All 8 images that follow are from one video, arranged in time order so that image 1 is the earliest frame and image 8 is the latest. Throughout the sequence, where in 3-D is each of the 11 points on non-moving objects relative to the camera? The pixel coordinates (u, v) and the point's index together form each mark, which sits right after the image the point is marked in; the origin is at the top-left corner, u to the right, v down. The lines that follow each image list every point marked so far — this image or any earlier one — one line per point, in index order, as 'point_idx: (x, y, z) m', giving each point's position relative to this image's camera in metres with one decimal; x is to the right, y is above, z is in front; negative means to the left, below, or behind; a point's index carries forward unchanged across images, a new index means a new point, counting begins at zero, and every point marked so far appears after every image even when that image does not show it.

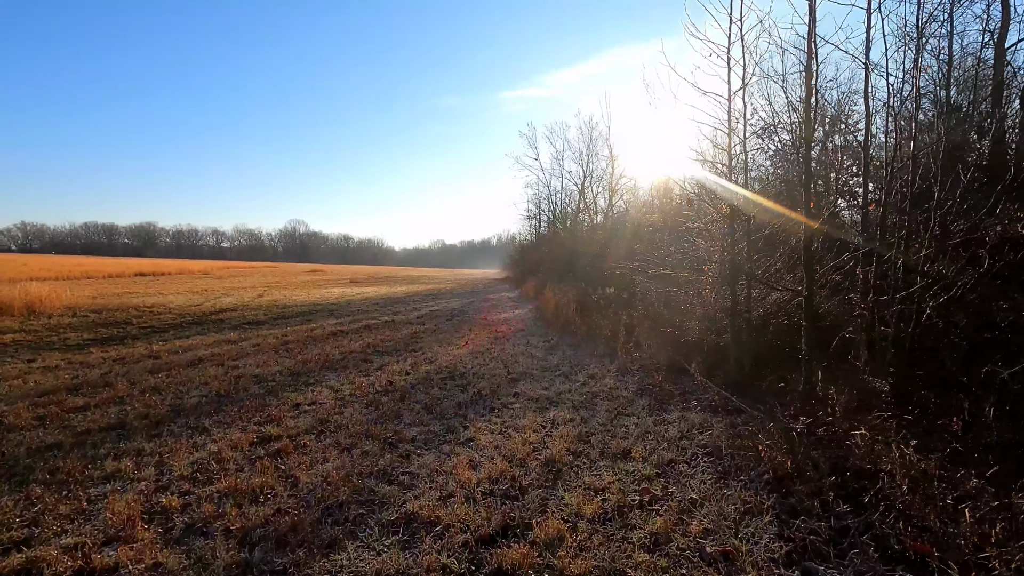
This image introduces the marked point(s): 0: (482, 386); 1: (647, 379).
0: (-0.4, -1.3, +6.9) m
1: (+1.8, -1.2, +7.0) m
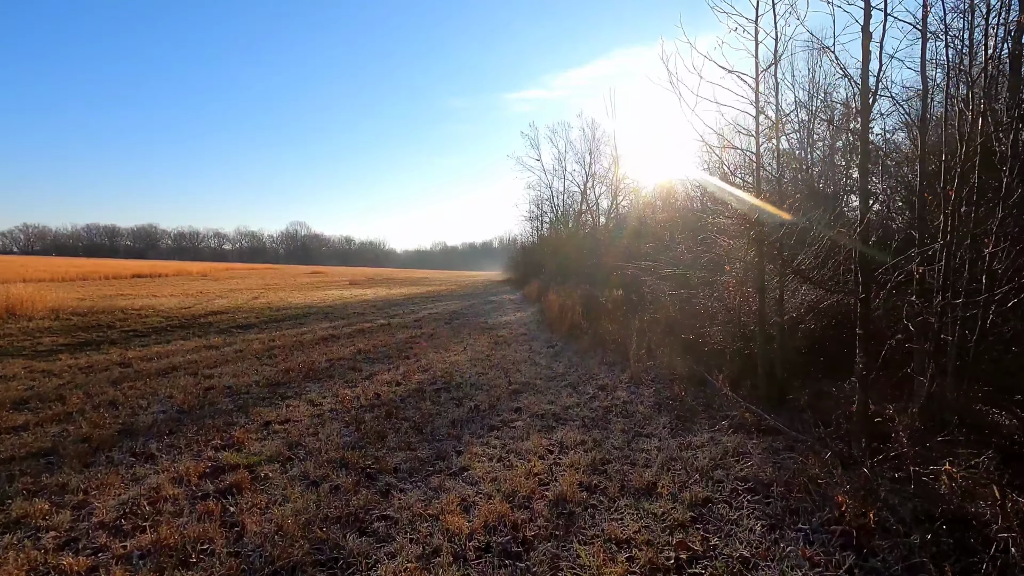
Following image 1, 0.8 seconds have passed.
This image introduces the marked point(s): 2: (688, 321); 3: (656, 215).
0: (-0.4, -1.3, +6.2) m
1: (+1.8, -1.2, +6.3) m
2: (+2.7, -0.4, +7.8) m
3: (+4.4, +2.2, +16.4) m
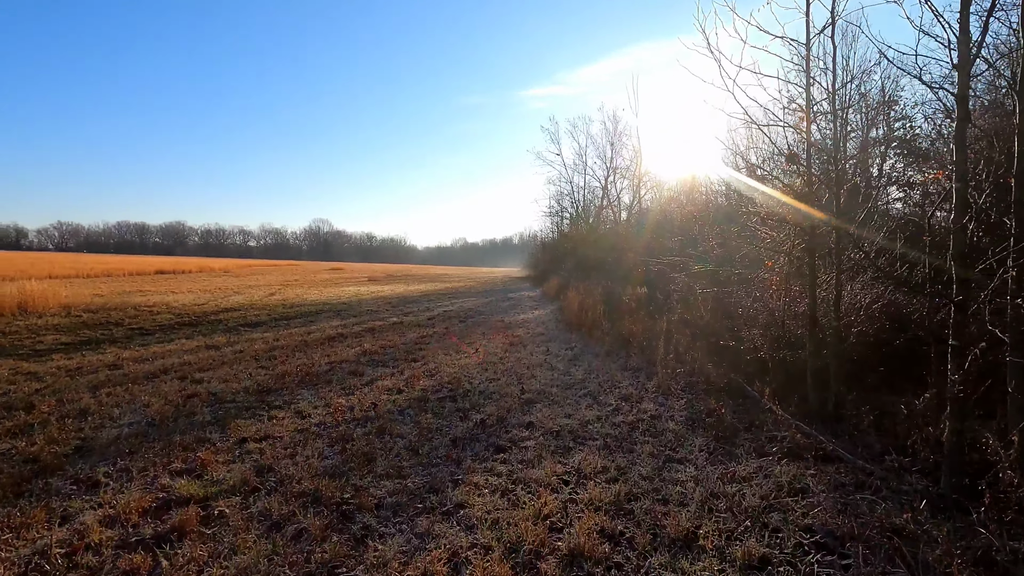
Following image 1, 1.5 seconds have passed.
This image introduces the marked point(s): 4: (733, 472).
0: (-0.2, -1.3, +5.5) m
1: (+1.9, -1.2, +5.5) m
2: (+2.9, -0.4, +7.0) m
3: (+4.9, +2.3, +15.5) m
4: (+1.6, -1.3, +3.7) m
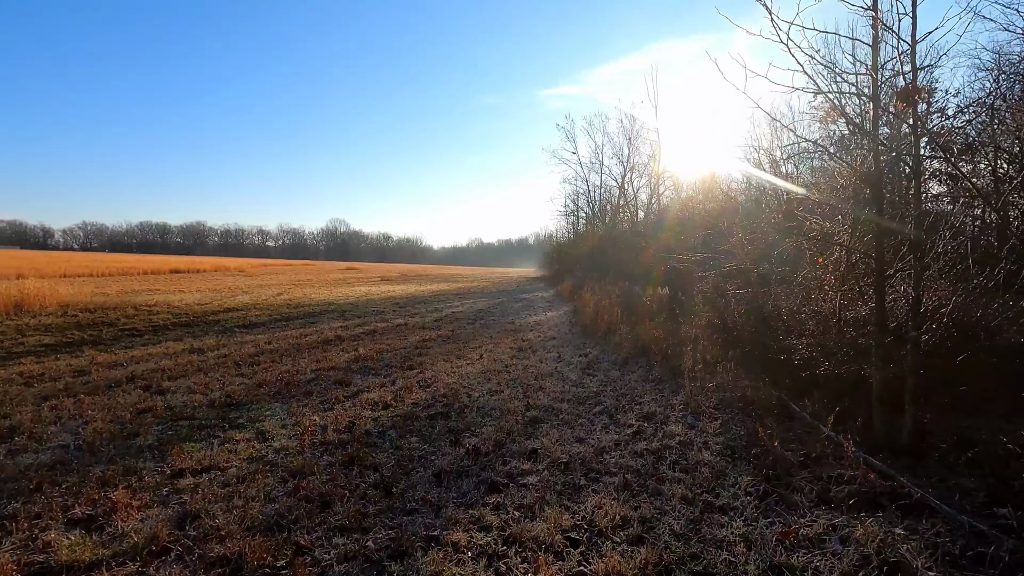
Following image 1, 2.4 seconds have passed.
0: (-0.2, -1.3, +4.7) m
1: (+1.9, -1.2, +4.6) m
2: (+3.0, -0.4, +6.1) m
3: (+5.2, +2.2, +14.5) m
4: (+1.5, -1.3, +2.8) m
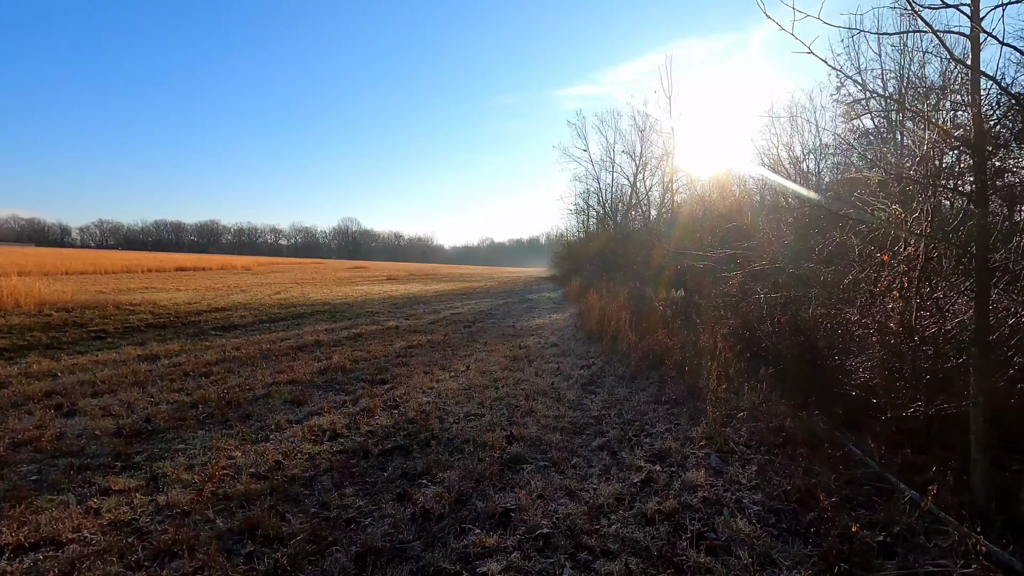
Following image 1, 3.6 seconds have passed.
0: (-0.4, -1.3, +3.6) m
1: (+1.7, -1.2, +3.5) m
2: (+2.8, -0.5, +4.9) m
3: (+5.3, +2.2, +13.2) m
4: (+1.3, -1.3, +1.7) m
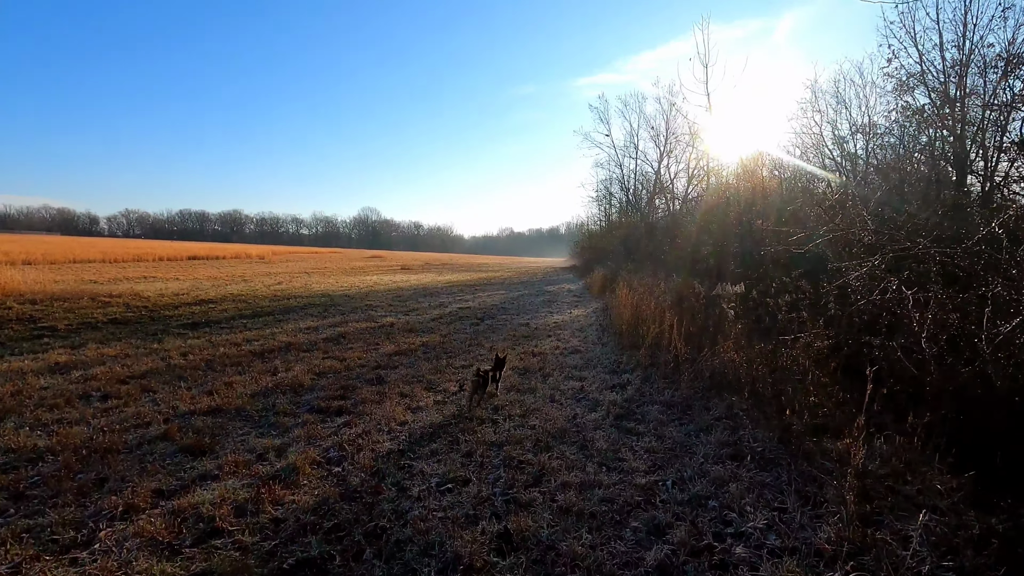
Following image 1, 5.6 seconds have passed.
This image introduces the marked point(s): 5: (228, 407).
0: (-0.5, -1.3, +1.7) m
1: (+1.7, -1.3, +1.5) m
2: (+2.8, -0.5, +2.9) m
3: (+5.6, +2.3, +11.1) m
4: (+1.1, -1.4, -0.2) m
5: (-2.6, -1.1, +4.8) m
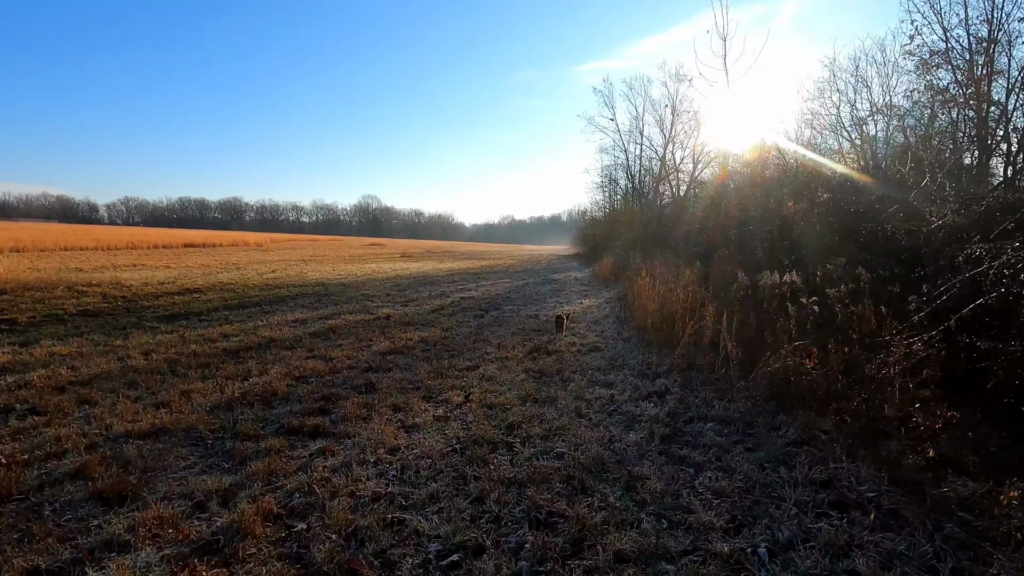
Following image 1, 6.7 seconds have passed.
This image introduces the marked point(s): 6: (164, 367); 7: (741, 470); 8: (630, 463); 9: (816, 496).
0: (-0.4, -1.3, +0.8) m
1: (+1.8, -1.3, +0.6) m
2: (+2.9, -0.4, +1.9) m
3: (+5.7, +2.5, +10.1) m
4: (+1.3, -1.4, -1.2) m
5: (-2.4, -1.0, +3.8) m
6: (-3.7, -0.8, +5.8) m
7: (+1.4, -1.1, +3.3) m
8: (+0.7, -1.1, +3.4) m
9: (+1.6, -1.1, +2.9) m
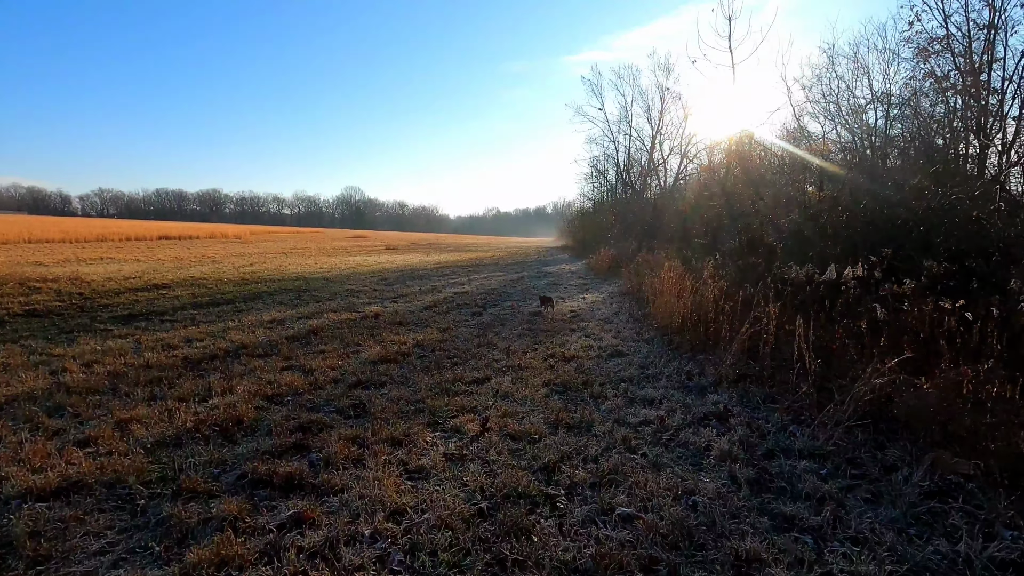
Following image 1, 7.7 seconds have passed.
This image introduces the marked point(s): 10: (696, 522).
0: (-0.1, -1.3, -0.2) m
1: (+2.1, -1.3, -0.3) m
2: (+3.2, -0.4, +1.1) m
3: (+5.7, +2.6, +9.2) m
4: (+1.6, -1.5, -2.1) m
5: (-2.2, -1.0, +2.8) m
6: (-3.5, -0.8, +4.7) m
7: (+1.6, -1.1, +2.4) m
8: (+1.0, -1.1, +2.5) m
9: (+1.9, -1.1, +2.0) m
10: (+0.8, -1.1, +2.5) m
